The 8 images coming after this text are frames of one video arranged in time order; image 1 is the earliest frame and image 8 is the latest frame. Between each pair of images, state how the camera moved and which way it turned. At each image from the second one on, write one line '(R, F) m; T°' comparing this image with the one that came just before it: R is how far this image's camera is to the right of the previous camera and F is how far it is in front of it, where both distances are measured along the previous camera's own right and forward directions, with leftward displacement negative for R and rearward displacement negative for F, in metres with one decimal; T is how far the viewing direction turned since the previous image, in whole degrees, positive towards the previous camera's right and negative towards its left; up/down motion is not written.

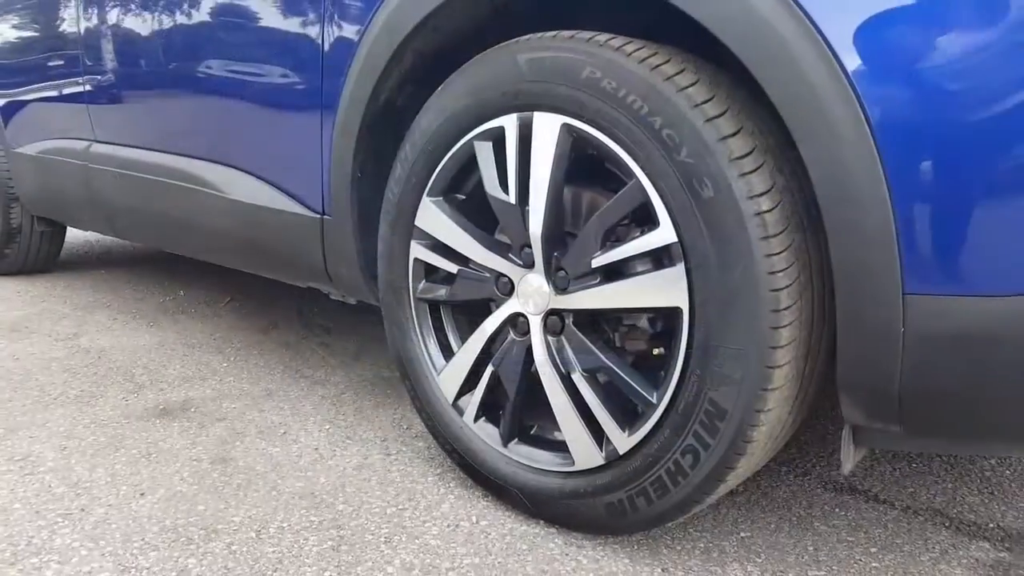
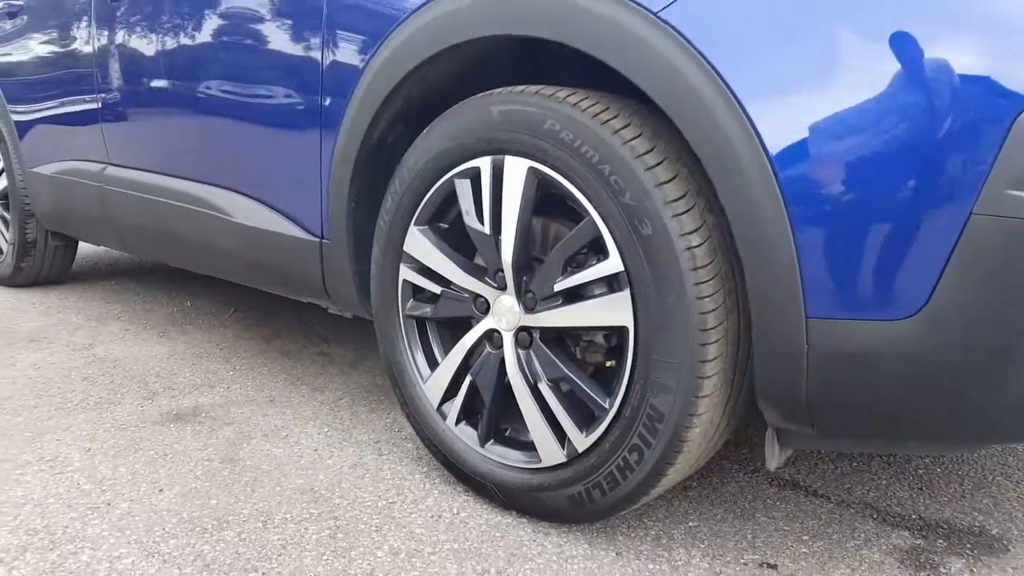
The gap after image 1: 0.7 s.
(0.0, -0.2) m; 0°
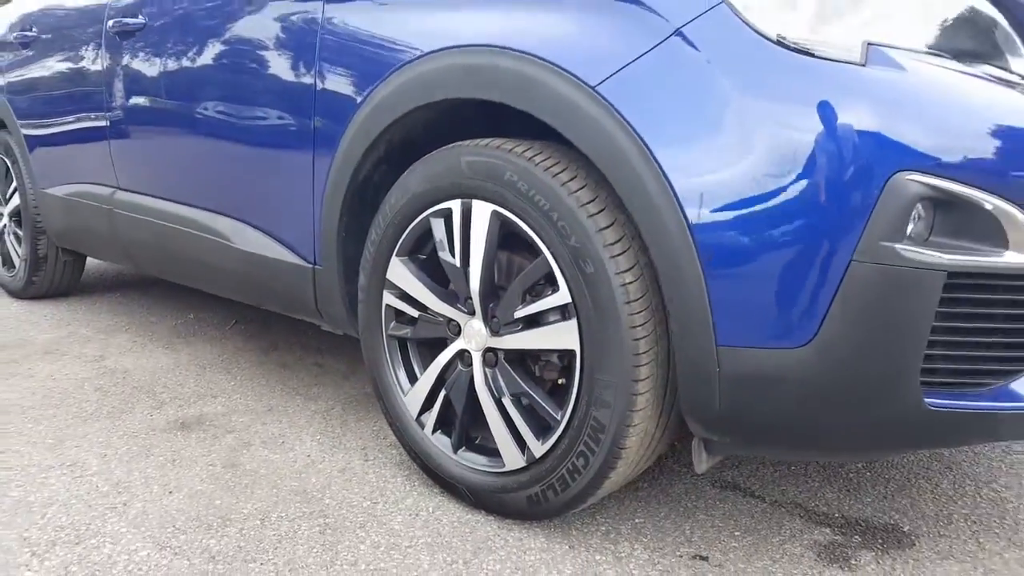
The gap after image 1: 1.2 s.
(+0.1, -0.2) m; 0°
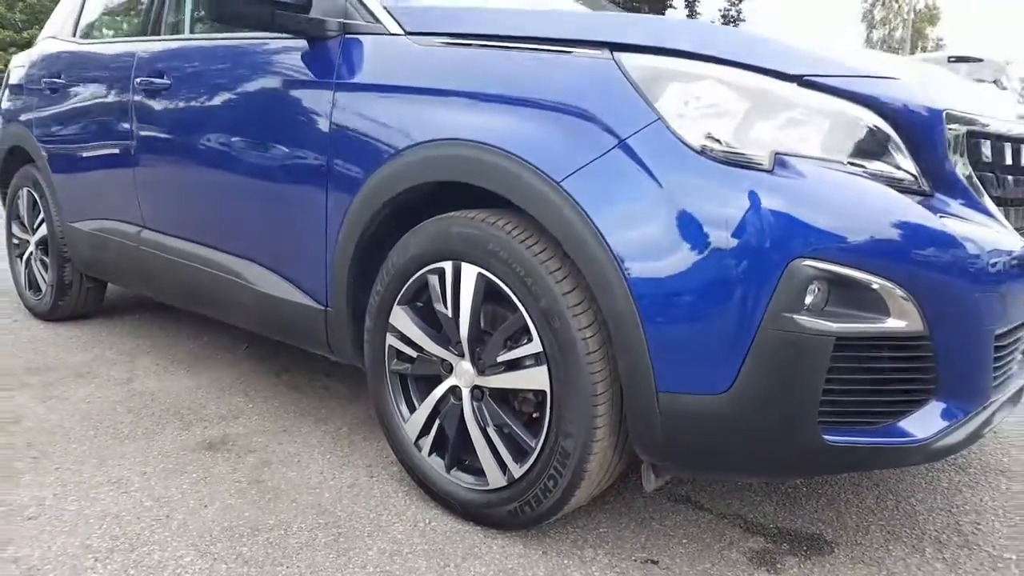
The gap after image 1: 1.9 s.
(0.0, -0.3) m; 0°
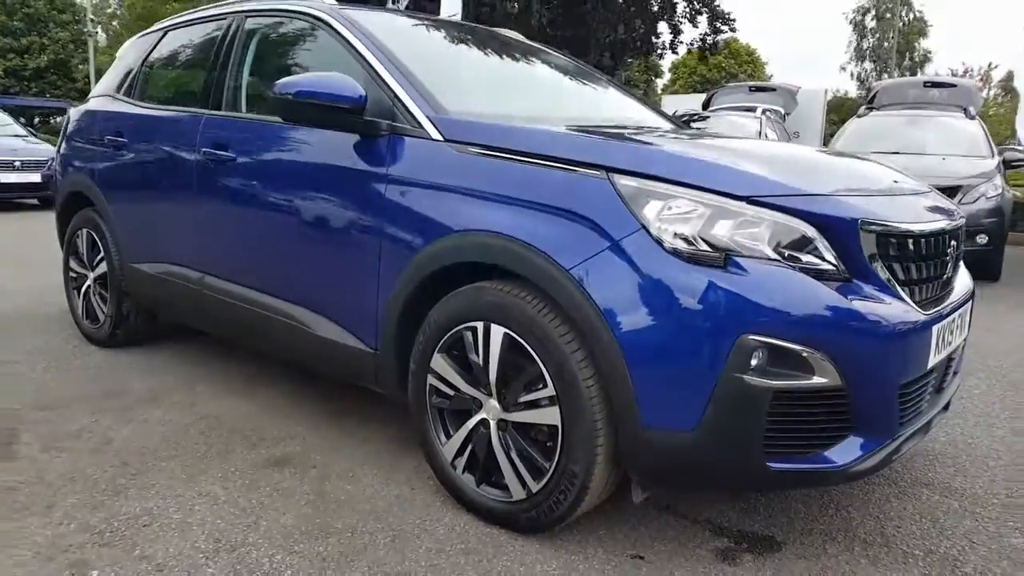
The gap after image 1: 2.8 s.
(-0.1, -0.5) m; +1°
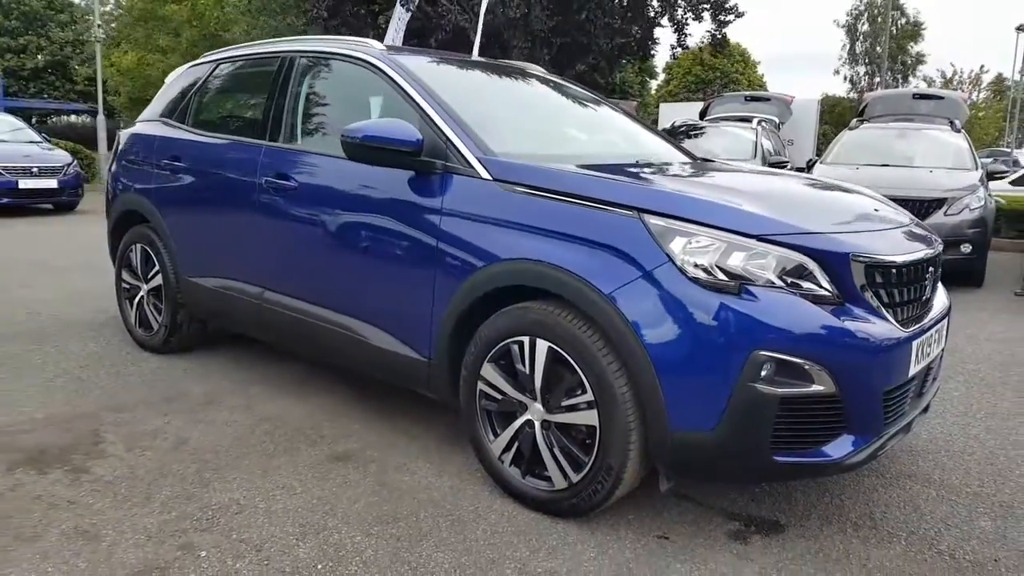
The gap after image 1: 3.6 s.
(-0.2, -0.4) m; +1°
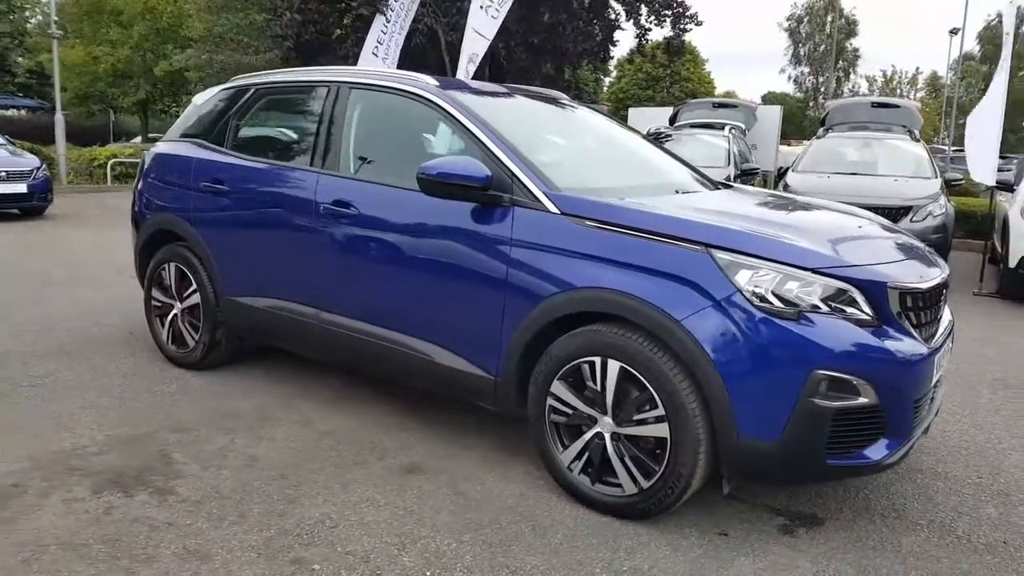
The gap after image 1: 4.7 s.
(-0.5, -0.3) m; +4°
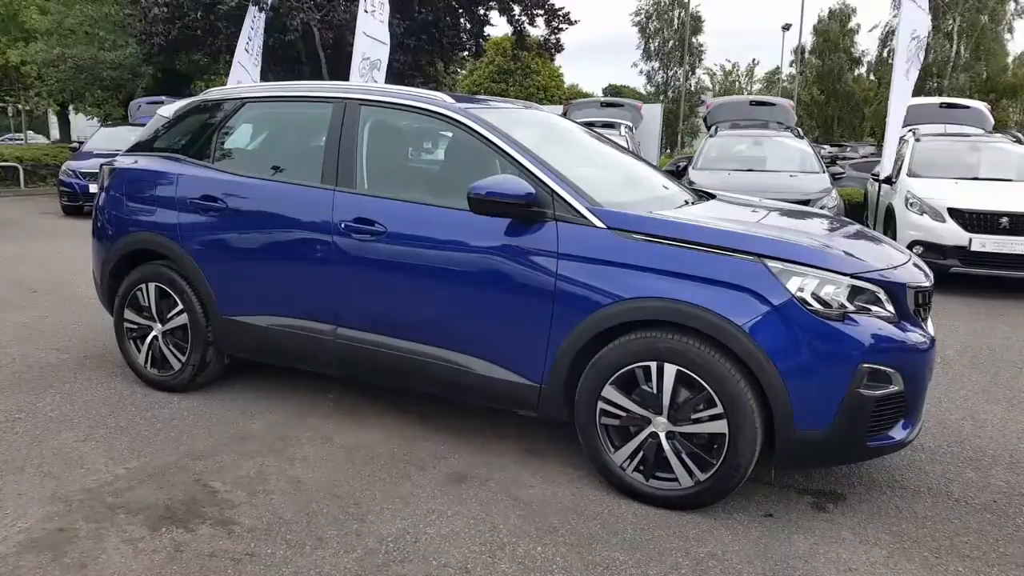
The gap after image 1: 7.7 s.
(-0.8, -0.1) m; +10°
